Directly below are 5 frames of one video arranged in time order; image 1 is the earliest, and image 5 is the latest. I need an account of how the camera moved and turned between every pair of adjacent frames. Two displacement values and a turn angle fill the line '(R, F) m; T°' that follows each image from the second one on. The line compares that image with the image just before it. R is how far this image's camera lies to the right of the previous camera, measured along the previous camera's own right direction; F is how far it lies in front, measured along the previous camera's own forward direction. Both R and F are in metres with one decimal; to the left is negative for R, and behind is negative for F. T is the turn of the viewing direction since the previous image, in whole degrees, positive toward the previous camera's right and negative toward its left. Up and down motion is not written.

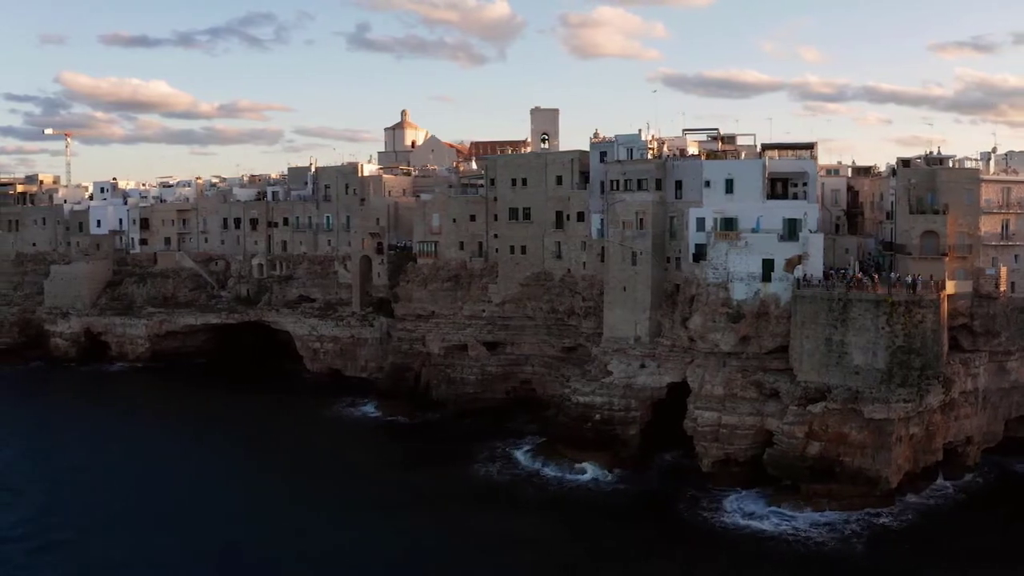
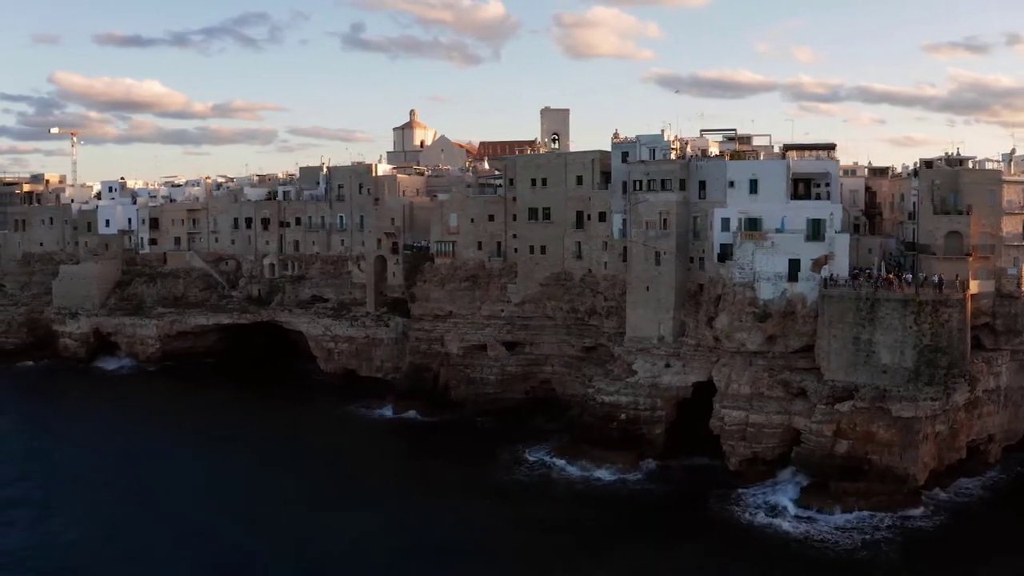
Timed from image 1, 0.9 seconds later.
(-1.2, -0.1) m; 0°
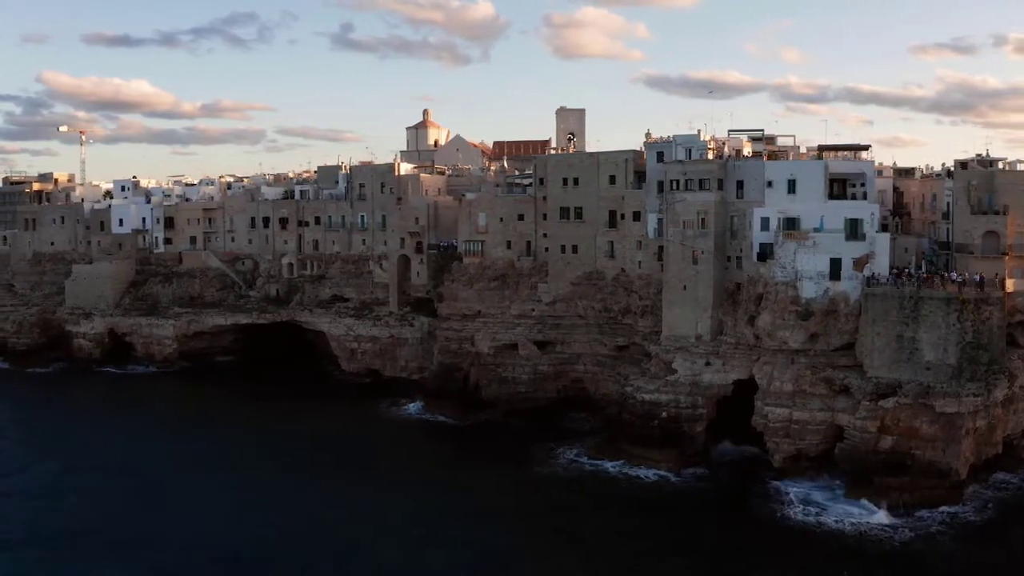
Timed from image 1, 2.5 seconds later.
(-2.1, -0.2) m; +1°
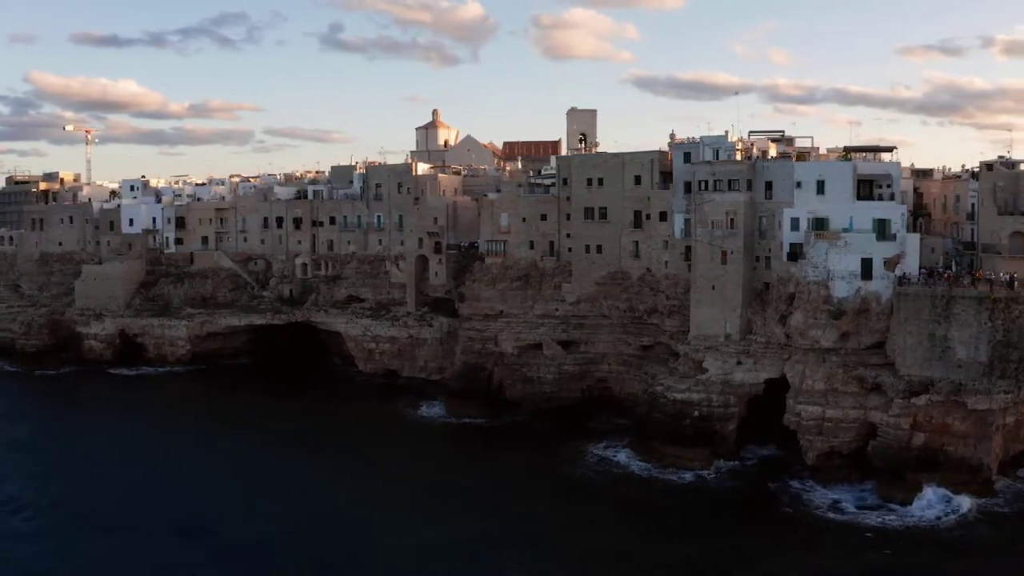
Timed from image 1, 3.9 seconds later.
(-1.7, -0.2) m; +1°
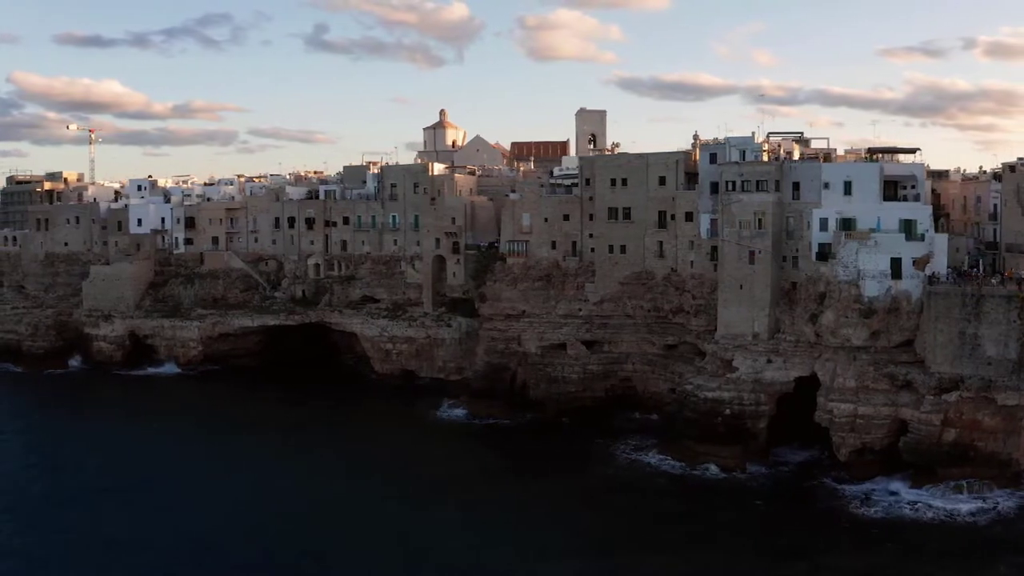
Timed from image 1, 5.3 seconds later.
(-1.9, -0.3) m; +1°
